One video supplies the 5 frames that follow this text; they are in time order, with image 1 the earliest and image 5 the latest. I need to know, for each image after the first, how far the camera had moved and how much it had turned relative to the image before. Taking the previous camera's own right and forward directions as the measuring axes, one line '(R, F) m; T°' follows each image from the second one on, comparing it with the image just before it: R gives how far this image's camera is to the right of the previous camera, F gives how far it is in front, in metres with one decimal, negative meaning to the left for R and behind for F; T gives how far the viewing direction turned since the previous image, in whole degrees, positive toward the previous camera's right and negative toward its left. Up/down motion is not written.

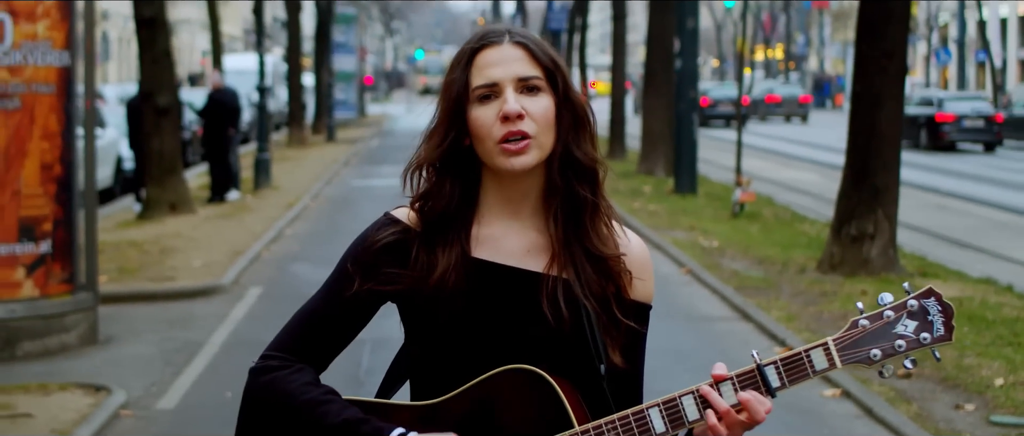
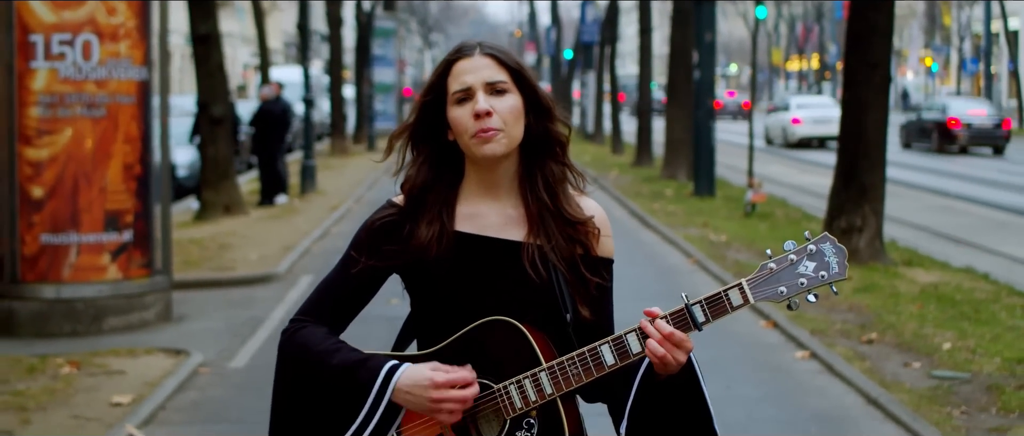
(+0.1, -1.2) m; -1°
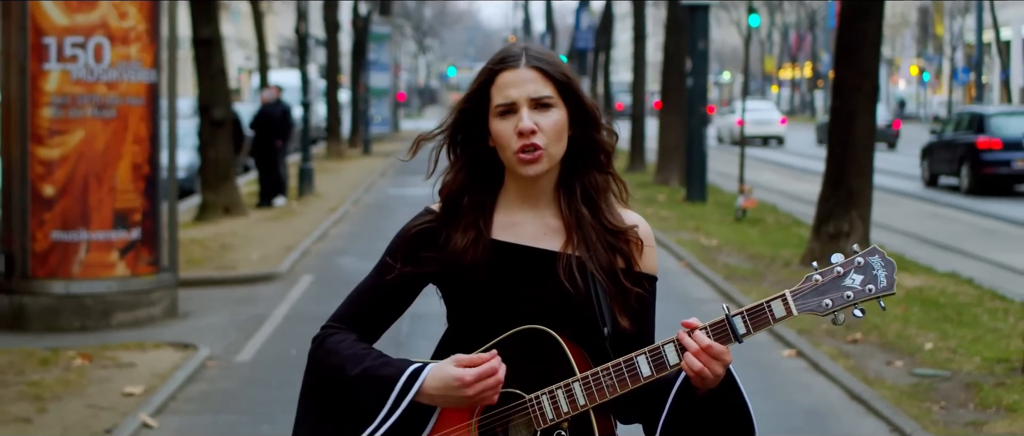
(0.0, -0.3) m; 0°
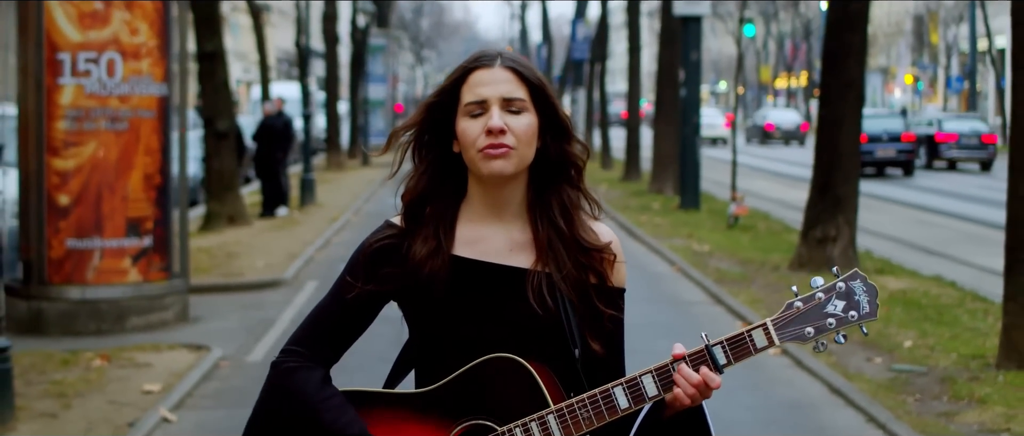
(0.0, -0.4) m; 0°
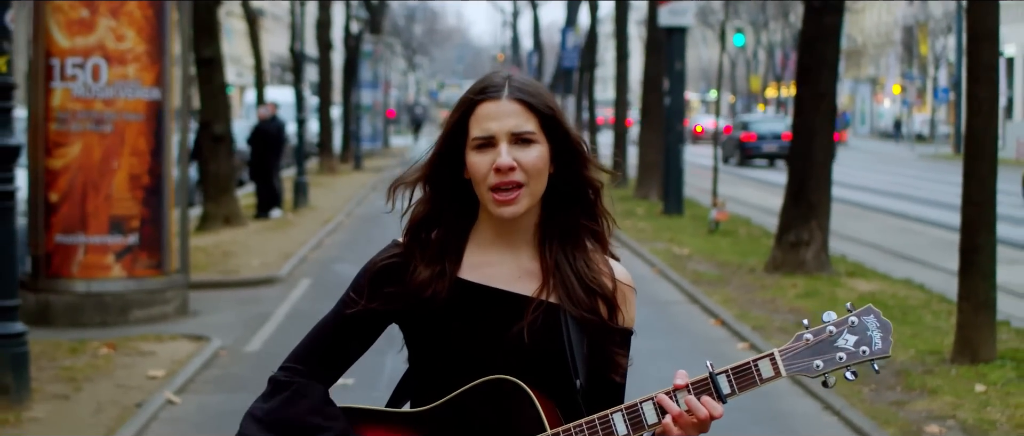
(0.0, -0.5) m; 0°
